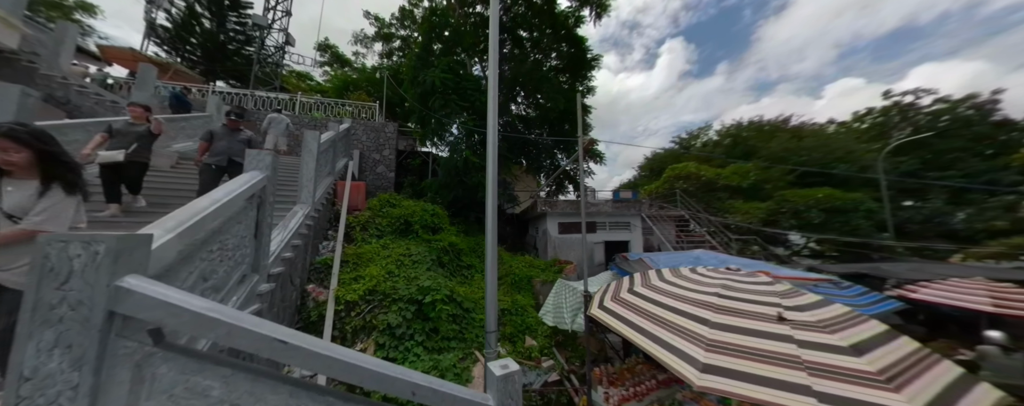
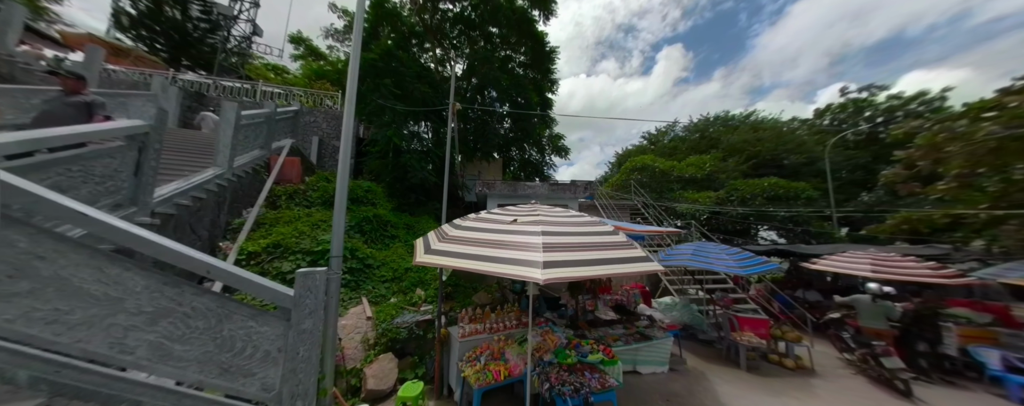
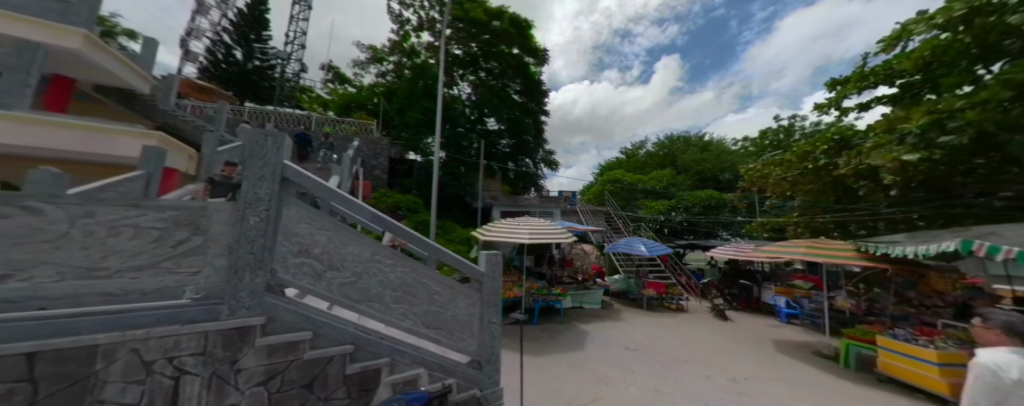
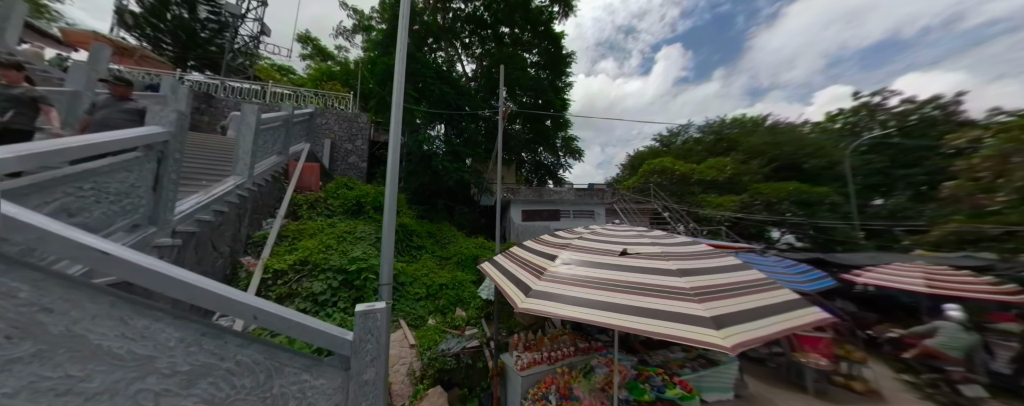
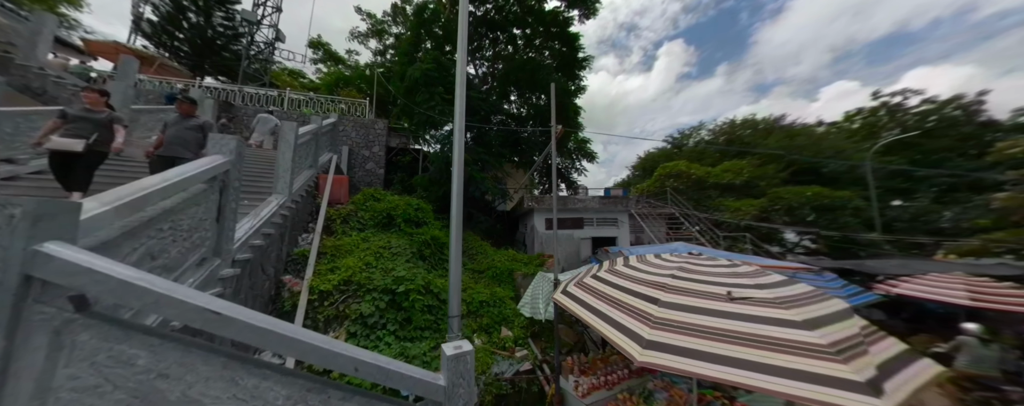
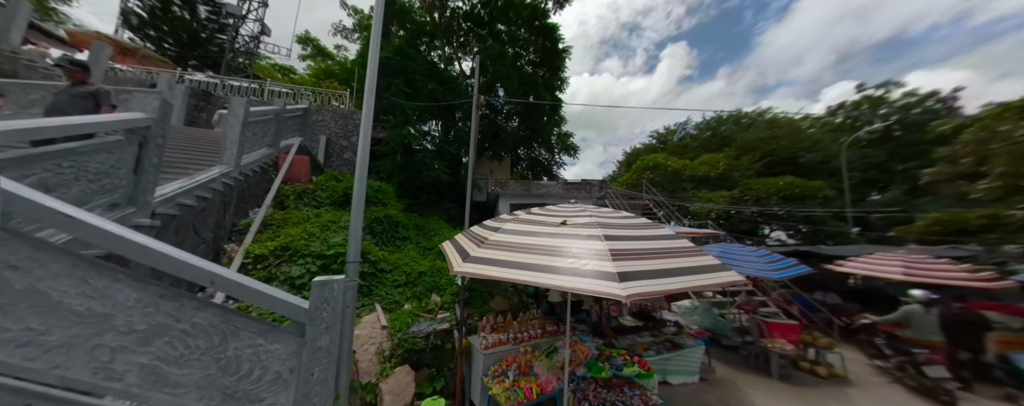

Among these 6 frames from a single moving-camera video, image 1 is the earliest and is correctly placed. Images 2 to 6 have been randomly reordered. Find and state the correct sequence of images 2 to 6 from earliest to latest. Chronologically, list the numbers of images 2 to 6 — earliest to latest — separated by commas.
5, 4, 6, 2, 3
